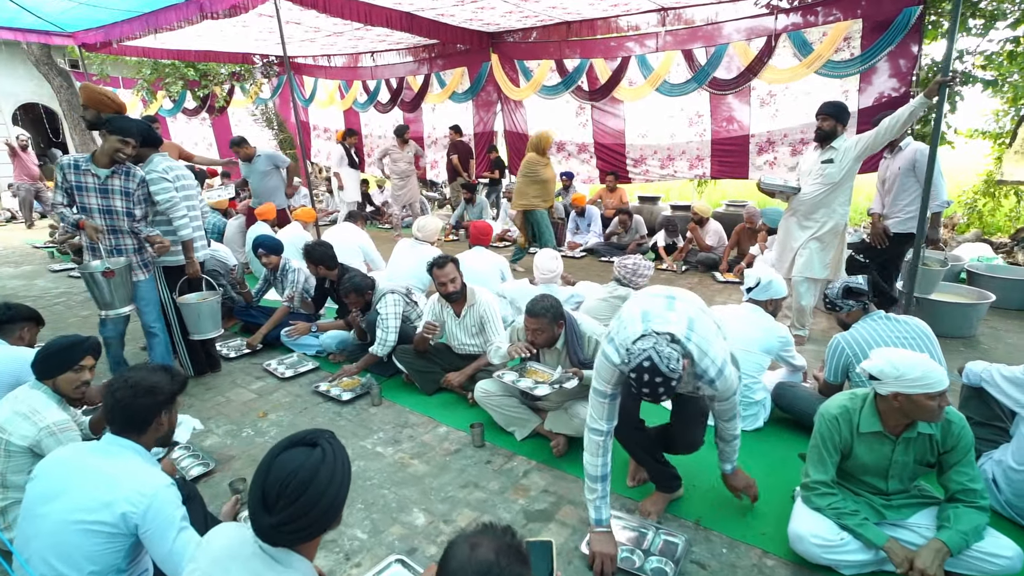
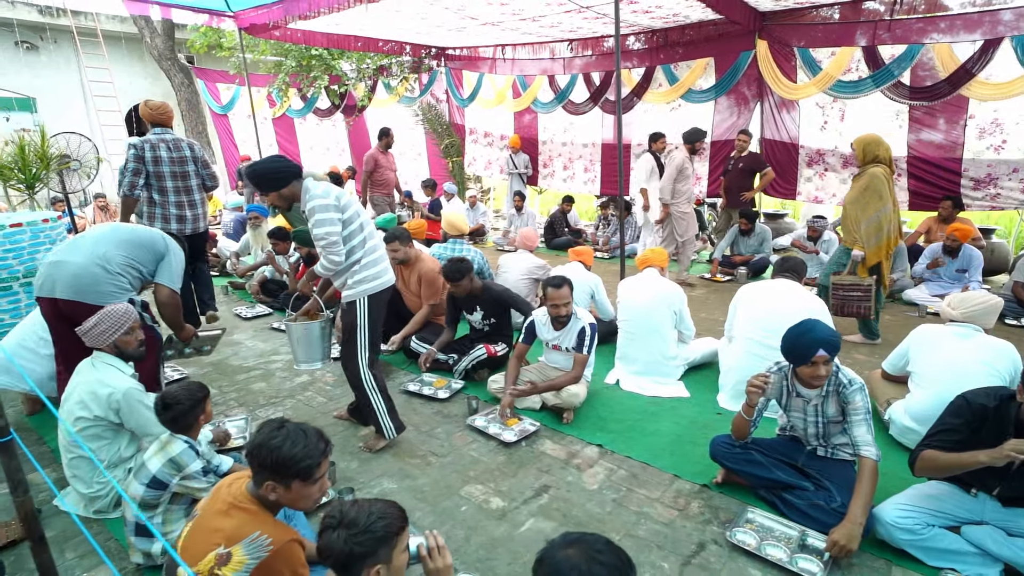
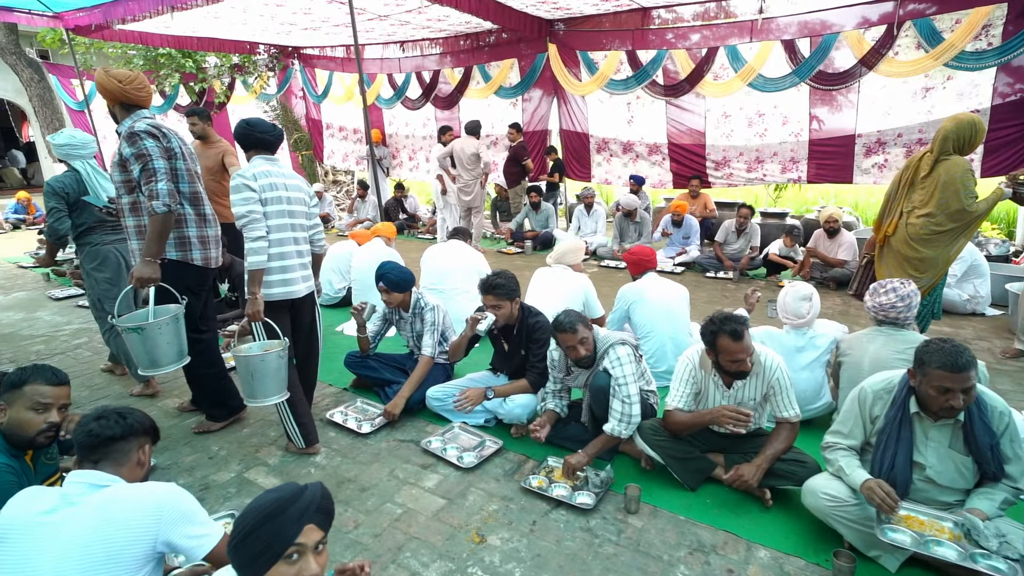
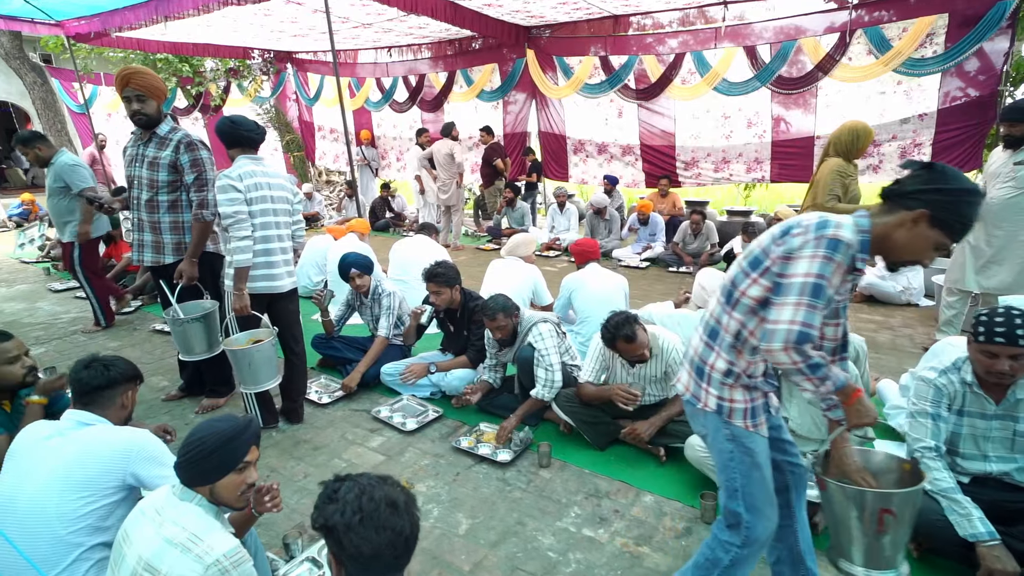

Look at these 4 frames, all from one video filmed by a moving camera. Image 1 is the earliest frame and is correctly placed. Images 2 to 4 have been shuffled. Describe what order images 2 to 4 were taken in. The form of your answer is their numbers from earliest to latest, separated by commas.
4, 3, 2
